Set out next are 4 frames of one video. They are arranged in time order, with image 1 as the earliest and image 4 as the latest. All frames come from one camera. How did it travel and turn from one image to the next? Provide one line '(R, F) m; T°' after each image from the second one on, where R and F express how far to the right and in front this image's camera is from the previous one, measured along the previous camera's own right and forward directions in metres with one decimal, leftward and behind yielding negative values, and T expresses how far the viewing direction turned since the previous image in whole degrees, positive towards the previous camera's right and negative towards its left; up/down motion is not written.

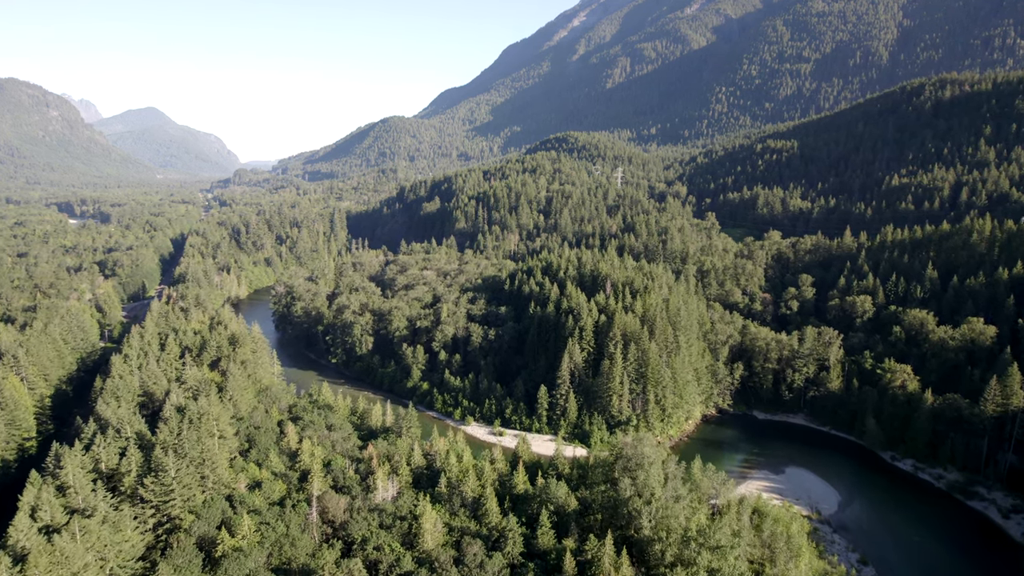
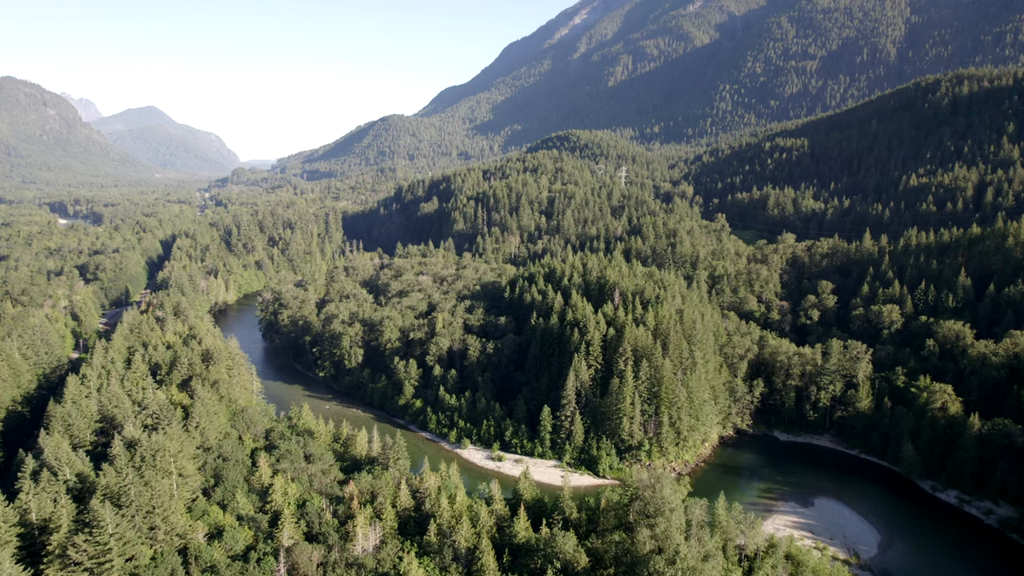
(+0.1, +7.5) m; 0°
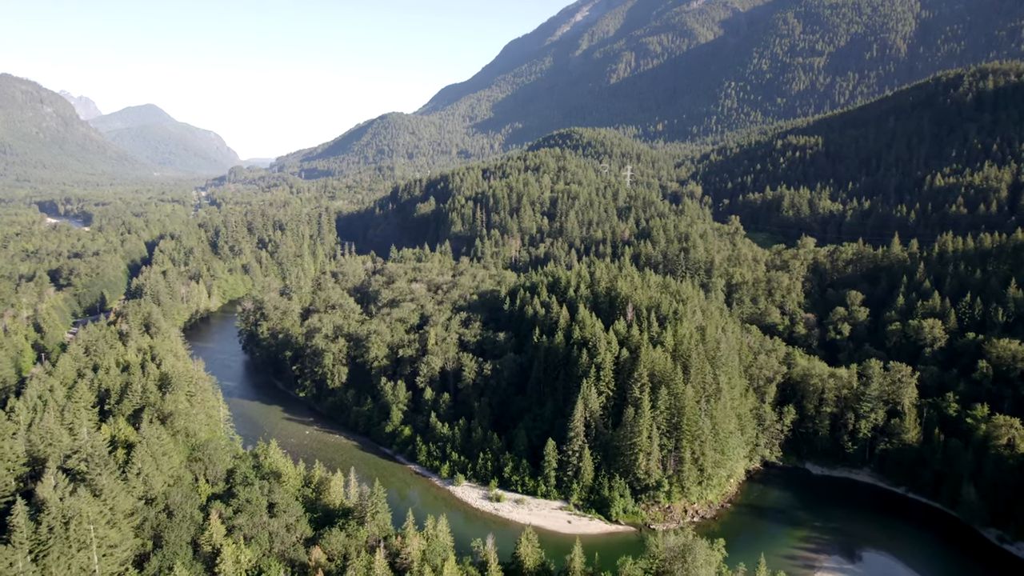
(+0.1, +9.6) m; 0°
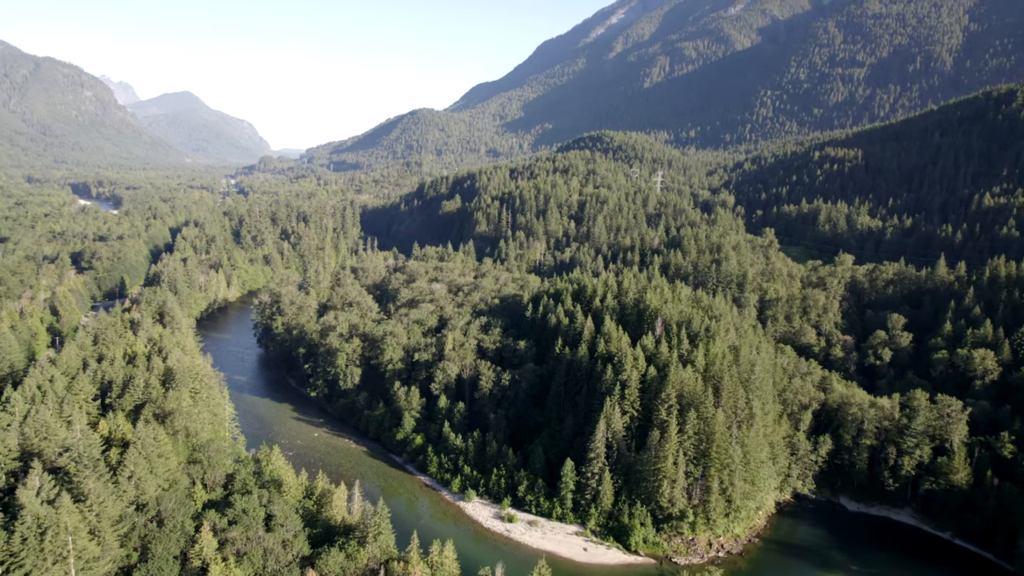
(-0.4, +3.8) m; -2°
